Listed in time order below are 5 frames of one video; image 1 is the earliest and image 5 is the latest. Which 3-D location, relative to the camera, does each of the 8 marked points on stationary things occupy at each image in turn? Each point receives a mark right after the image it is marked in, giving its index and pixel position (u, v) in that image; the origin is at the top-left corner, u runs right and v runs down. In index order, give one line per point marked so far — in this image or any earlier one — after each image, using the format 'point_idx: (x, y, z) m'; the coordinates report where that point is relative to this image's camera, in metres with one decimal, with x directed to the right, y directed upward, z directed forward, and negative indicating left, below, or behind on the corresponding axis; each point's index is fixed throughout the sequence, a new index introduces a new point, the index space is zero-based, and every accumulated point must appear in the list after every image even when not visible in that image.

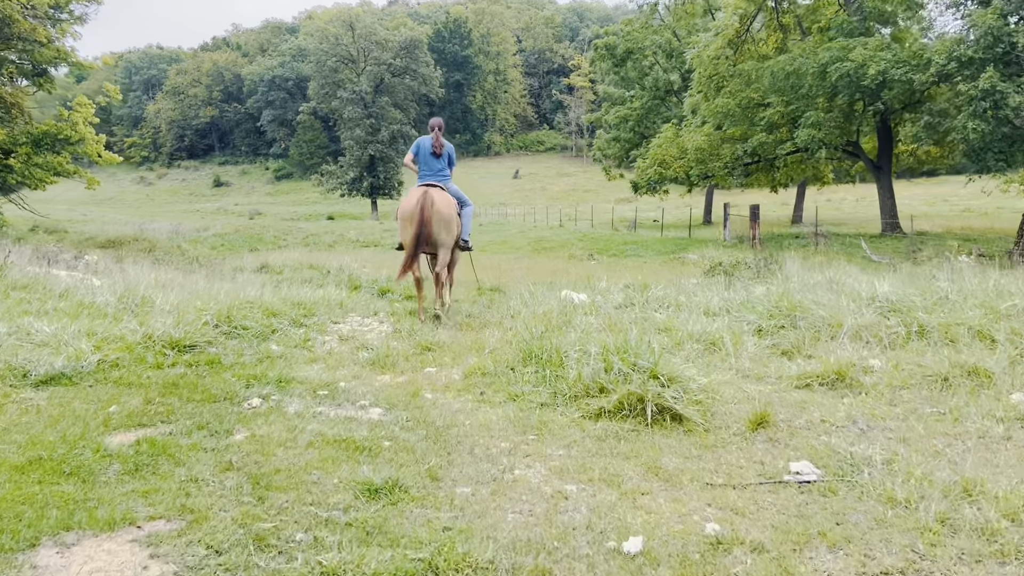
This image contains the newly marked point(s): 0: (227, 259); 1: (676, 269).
0: (-6.3, +0.6, +18.5) m
1: (+2.9, +0.3, +14.7) m
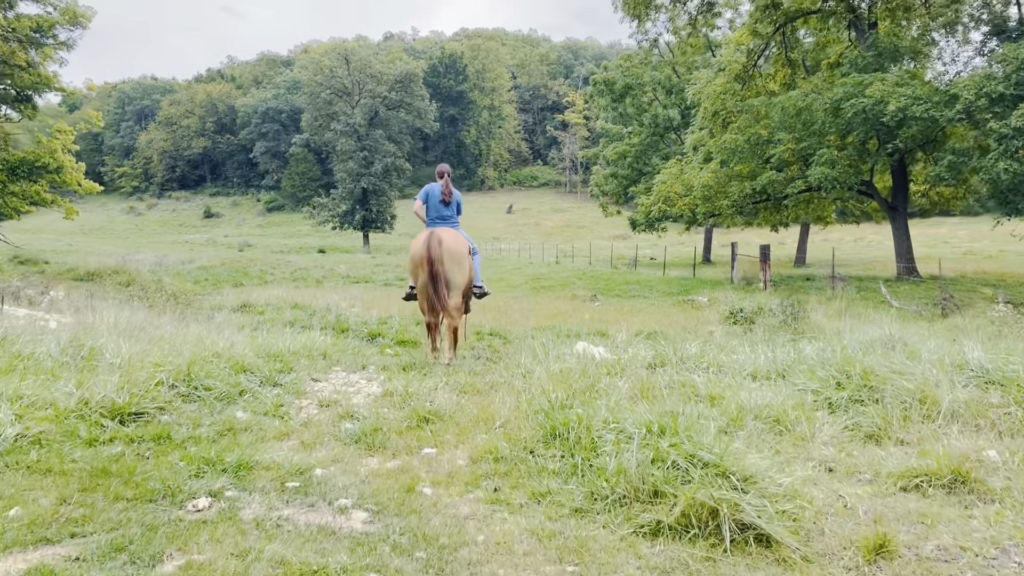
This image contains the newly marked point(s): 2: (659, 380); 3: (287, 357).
0: (-6.3, -0.2, +17.4) m
1: (+2.9, -0.5, +13.6) m
2: (+1.1, -0.7, +6.0) m
3: (-2.1, -0.6, +7.7) m
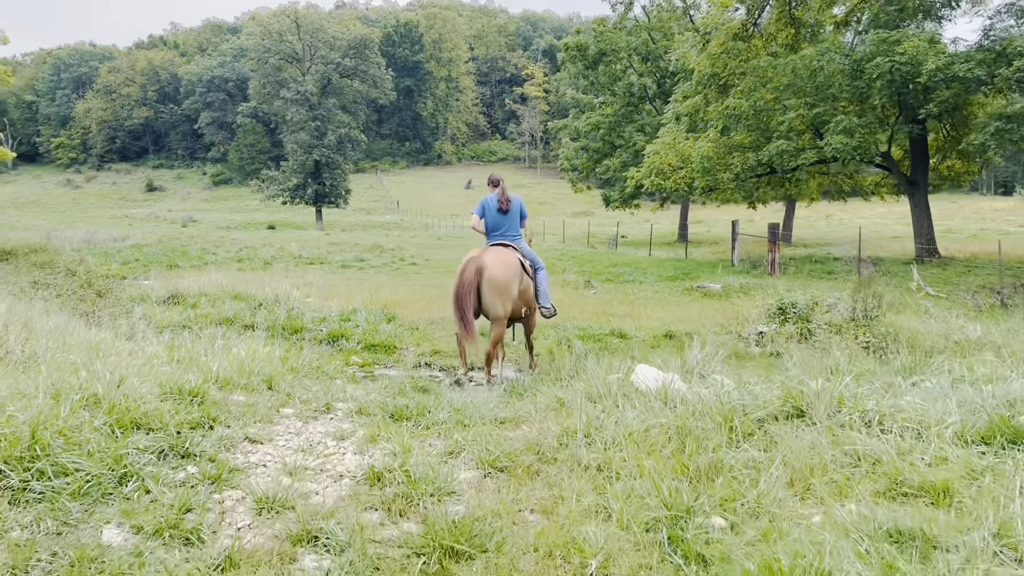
0: (-6.7, +0.1, +14.6) m
1: (+2.8, -0.3, +11.3) m
2: (+1.4, -0.7, +3.6) m
3: (-1.8, -0.6, +5.1) m
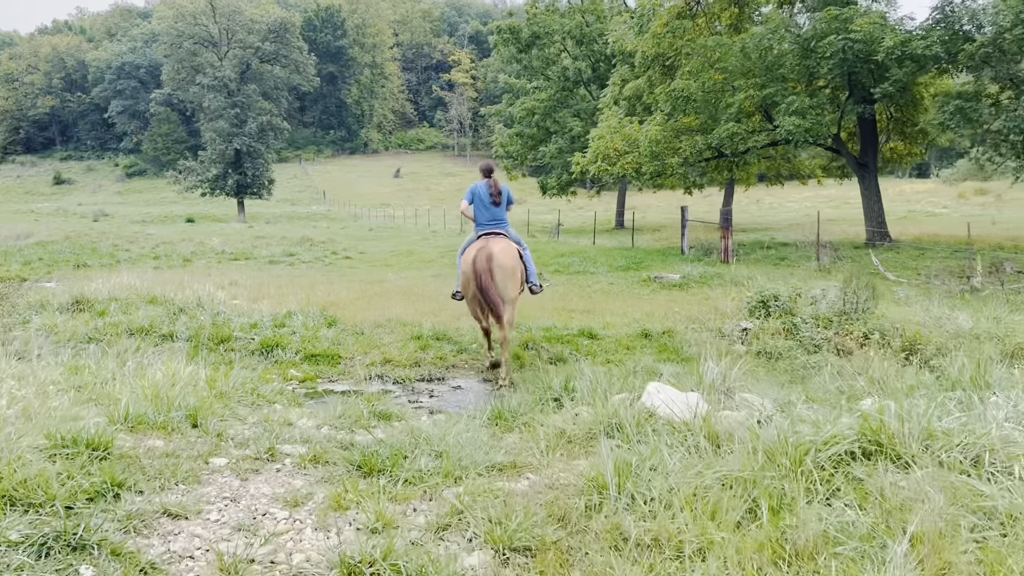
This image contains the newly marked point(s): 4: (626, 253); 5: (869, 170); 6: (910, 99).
0: (-7.5, 0.0, +13.0) m
1: (+2.2, -0.2, +10.6) m
2: (+1.5, -0.7, +2.8) m
3: (-1.9, -0.7, +4.0) m
4: (+2.6, +0.8, +19.0) m
5: (+7.8, +2.6, +18.2) m
6: (+8.2, +3.9, +17.2) m
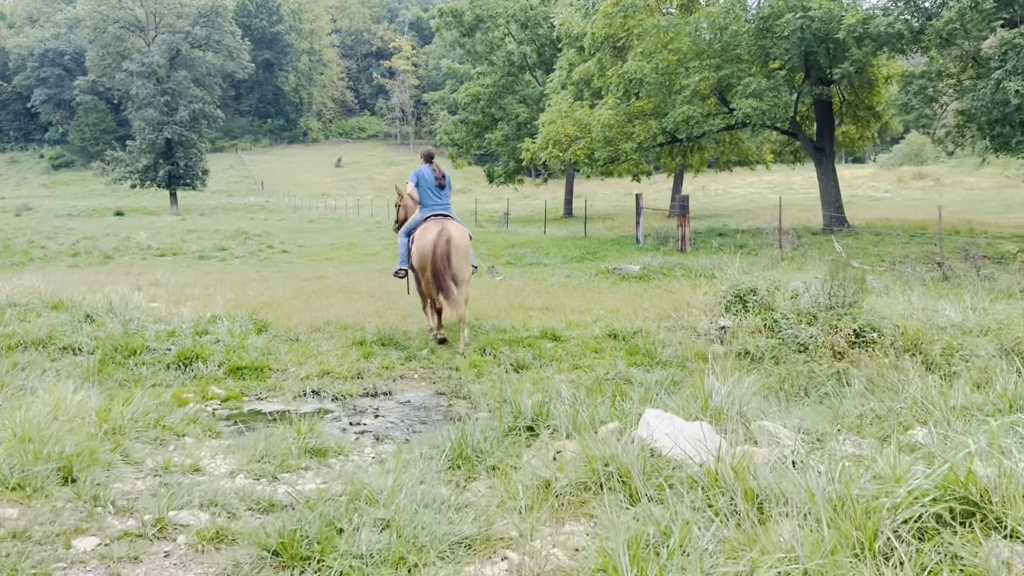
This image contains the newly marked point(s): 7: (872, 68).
0: (-8.2, 0.0, +11.5) m
1: (+1.6, -0.1, +9.8) m
2: (+1.4, -0.8, +2.0) m
3: (-2.0, -0.8, +3.0) m
4: (+1.5, +1.0, +18.2) m
5: (+6.7, +2.8, +17.7) m
6: (+7.1, +4.2, +16.7) m
7: (+7.0, +4.3, +16.2) m
